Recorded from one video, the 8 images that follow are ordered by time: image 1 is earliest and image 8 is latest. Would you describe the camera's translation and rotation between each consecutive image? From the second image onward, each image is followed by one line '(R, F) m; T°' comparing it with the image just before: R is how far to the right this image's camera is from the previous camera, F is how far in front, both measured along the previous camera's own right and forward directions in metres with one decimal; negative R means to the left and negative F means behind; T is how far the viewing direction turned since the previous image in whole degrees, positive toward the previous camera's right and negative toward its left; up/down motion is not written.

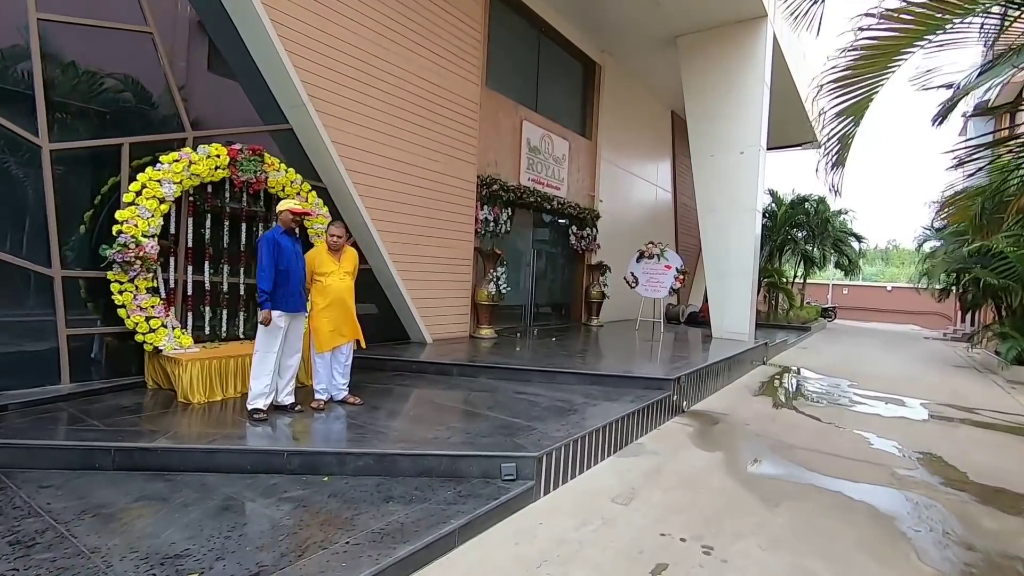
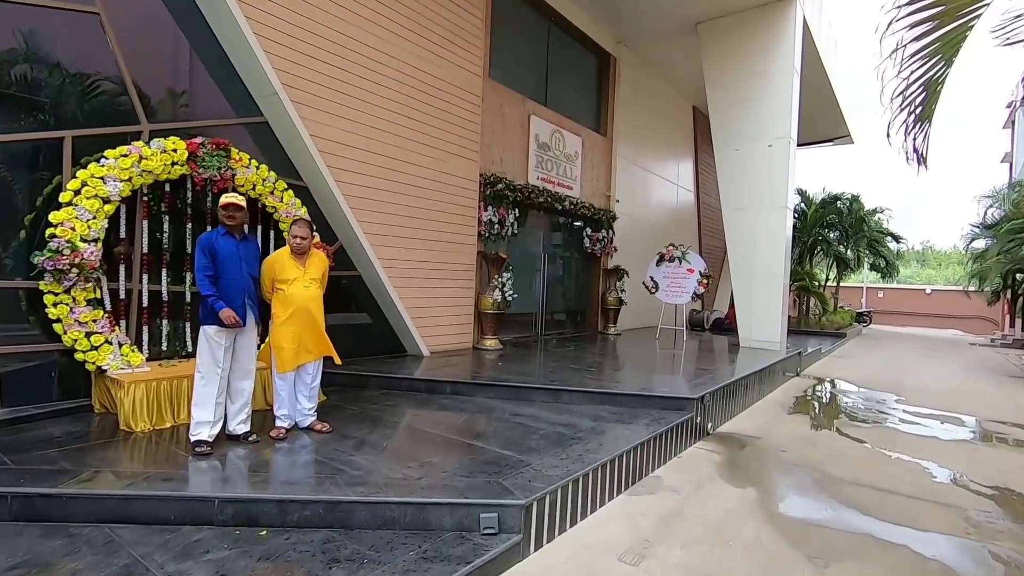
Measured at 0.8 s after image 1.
(+0.2, +0.5) m; -2°
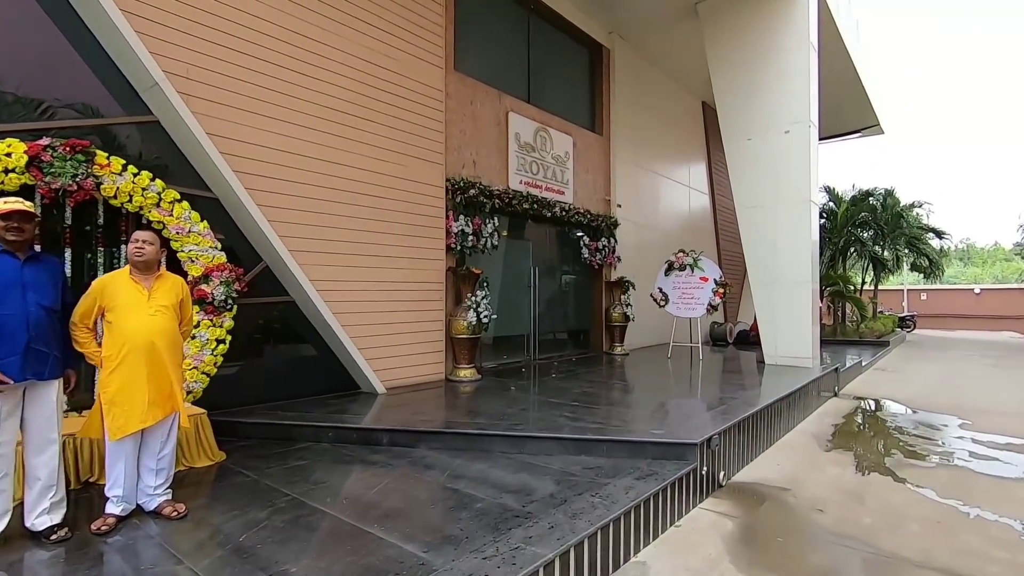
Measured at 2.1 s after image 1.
(+0.5, +0.9) m; -3°
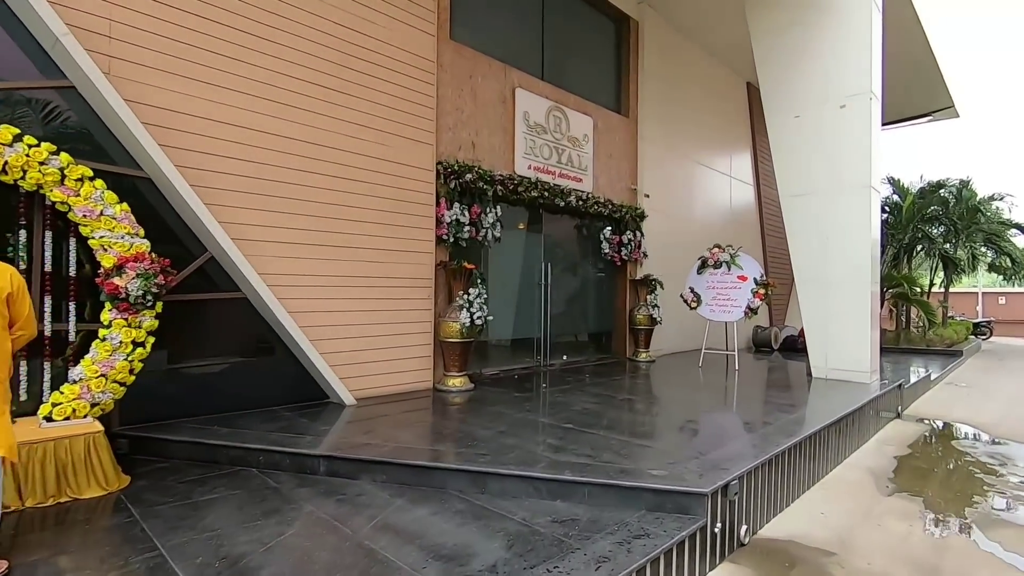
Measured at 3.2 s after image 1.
(+0.4, +0.7) m; -5°
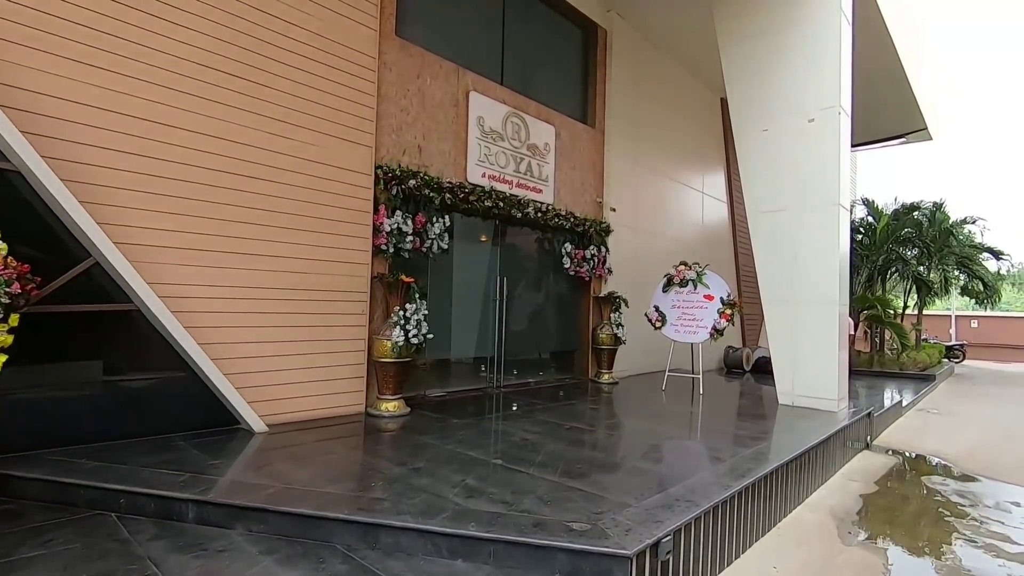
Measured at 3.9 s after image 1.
(+0.3, +0.4) m; +2°
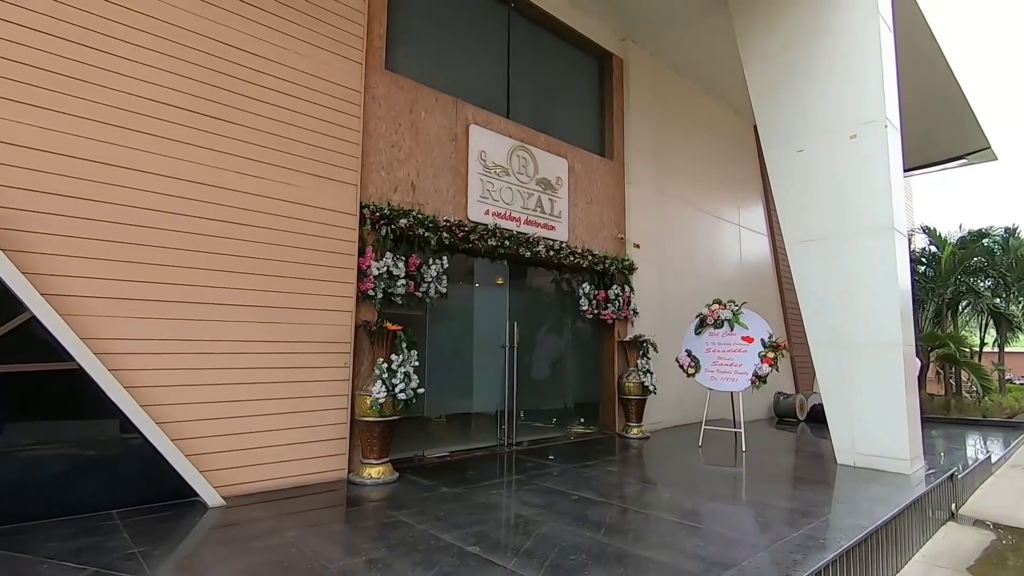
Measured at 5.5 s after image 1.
(+0.3, +0.5) m; -5°
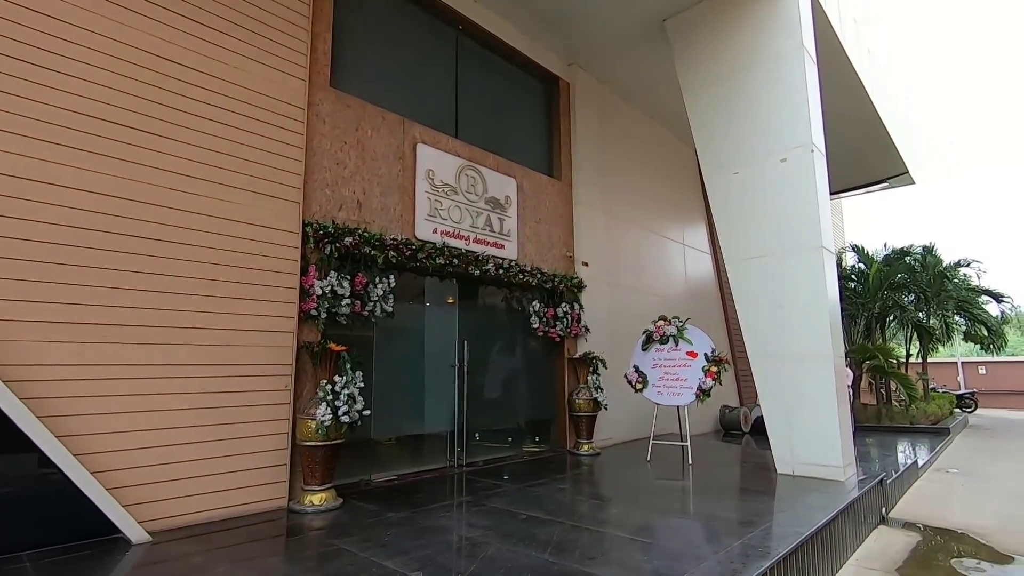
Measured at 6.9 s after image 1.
(+0.1, 0.0) m; +5°
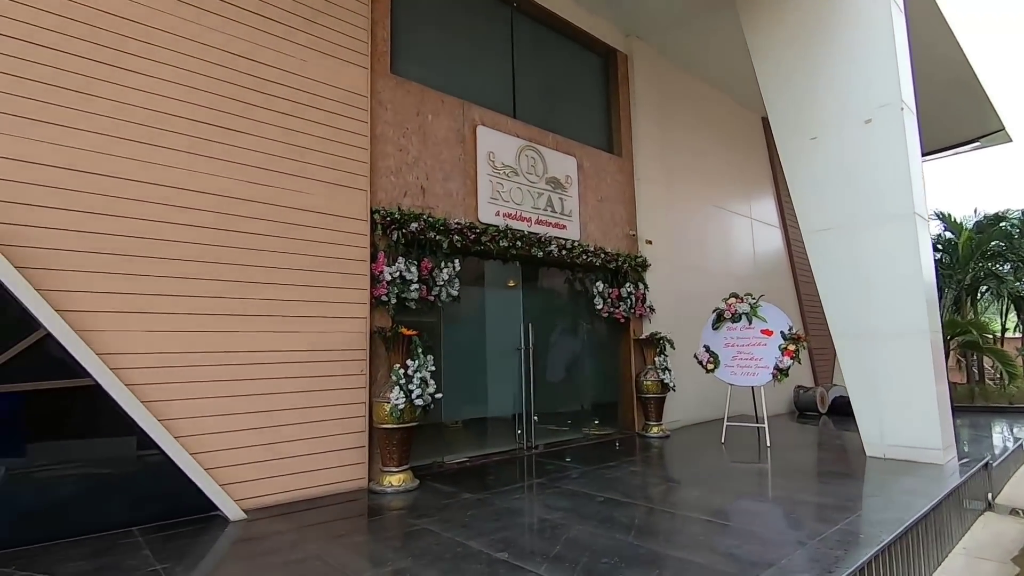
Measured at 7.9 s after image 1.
(-0.1, +0.1) m; -6°
